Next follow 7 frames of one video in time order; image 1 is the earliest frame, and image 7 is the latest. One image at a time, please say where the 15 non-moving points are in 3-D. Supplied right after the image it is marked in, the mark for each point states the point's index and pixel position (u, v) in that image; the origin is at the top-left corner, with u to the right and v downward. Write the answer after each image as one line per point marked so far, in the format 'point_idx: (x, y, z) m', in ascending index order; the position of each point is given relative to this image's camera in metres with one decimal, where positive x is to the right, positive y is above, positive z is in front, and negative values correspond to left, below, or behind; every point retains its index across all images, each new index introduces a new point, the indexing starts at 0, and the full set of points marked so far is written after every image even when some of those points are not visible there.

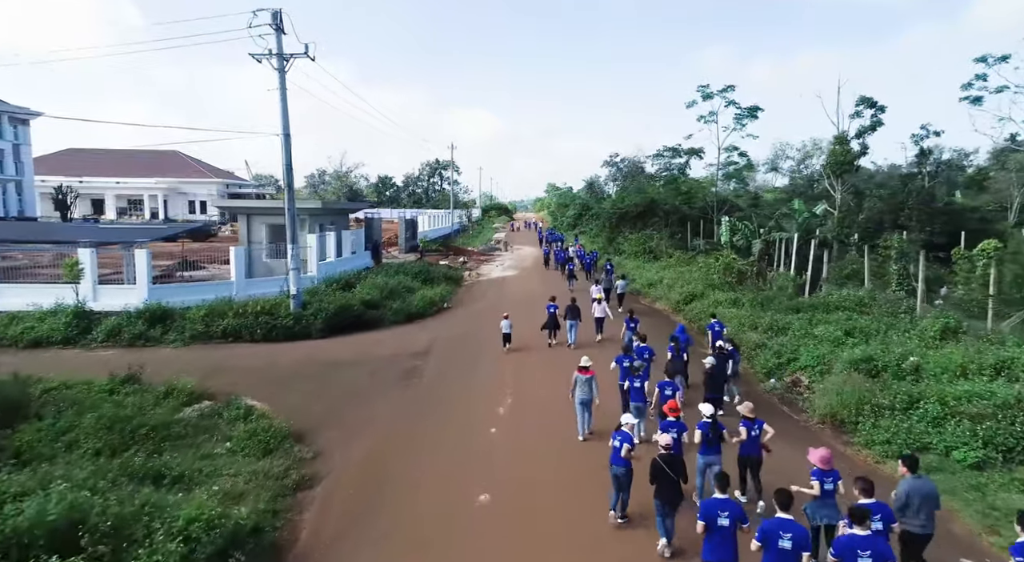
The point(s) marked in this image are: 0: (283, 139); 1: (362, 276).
0: (-5.8, +3.6, +15.1) m
1: (-4.8, +0.2, +19.0) m
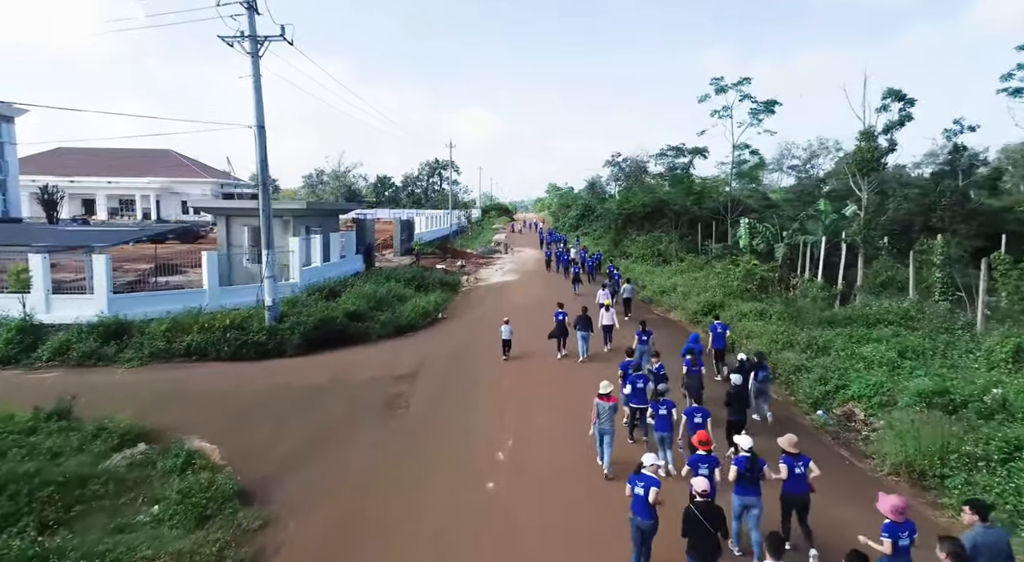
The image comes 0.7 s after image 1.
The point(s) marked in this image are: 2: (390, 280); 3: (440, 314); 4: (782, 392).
0: (-5.8, +3.4, +13.5) m
1: (-4.7, 0.0, +17.4) m
2: (-4.0, -0.1, +19.4) m
3: (-2.1, -1.0, +17.4) m
4: (+4.7, -1.9, +10.3) m
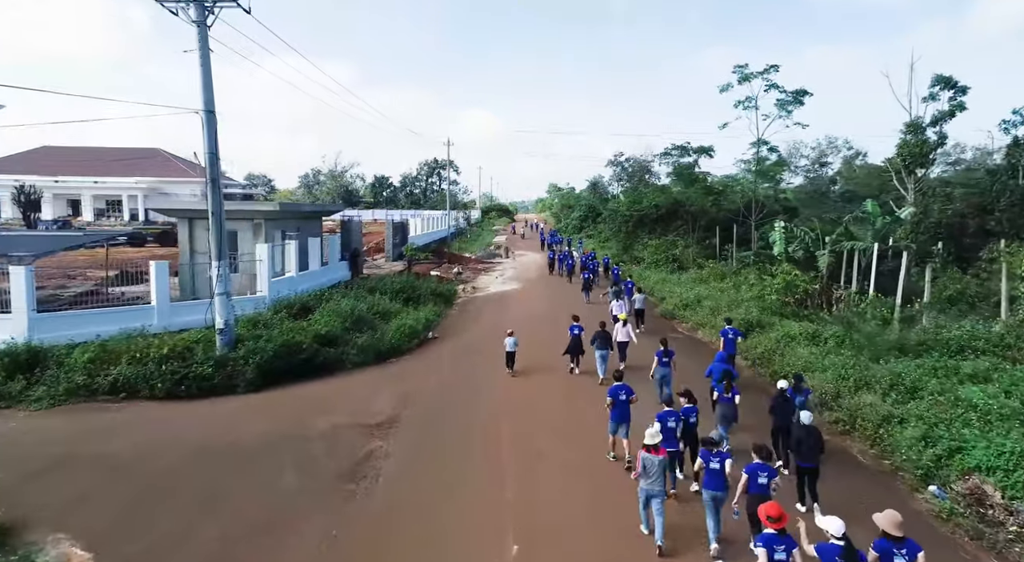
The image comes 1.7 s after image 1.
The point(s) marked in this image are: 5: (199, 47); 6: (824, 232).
0: (-5.8, +3.1, +11.1) m
1: (-4.7, -0.4, +15.0) m
2: (-4.0, -0.4, +17.1) m
3: (-2.0, -1.4, +15.1) m
4: (+4.7, -2.3, +7.9) m
5: (-5.9, +4.4, +11.1) m
6: (+9.0, +1.4, +17.0) m
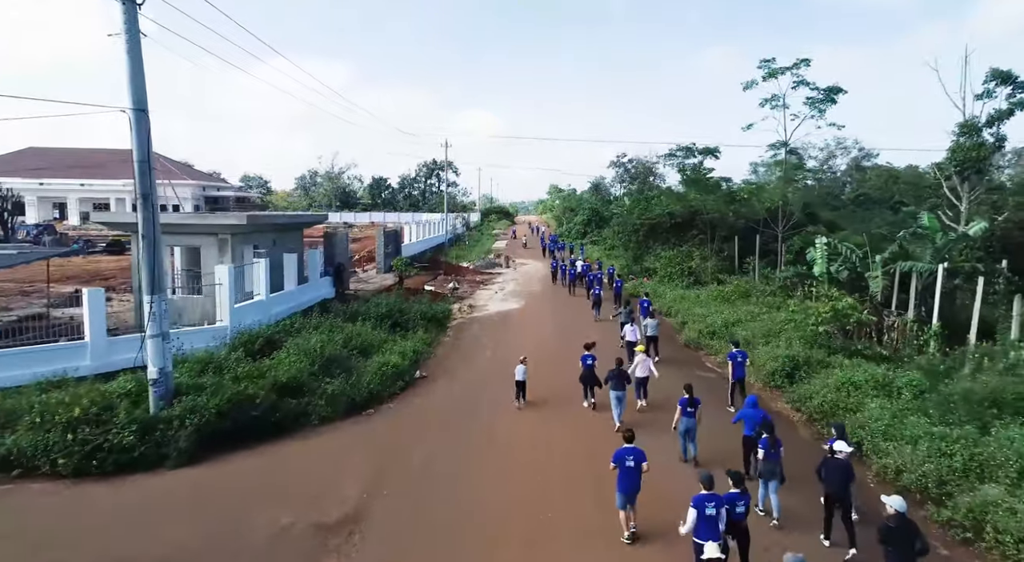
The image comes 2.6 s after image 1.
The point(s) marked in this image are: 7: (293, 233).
0: (-5.7, +2.5, +9.0) m
1: (-4.6, -1.0, +12.9) m
2: (-3.9, -1.0, +14.9) m
3: (-2.0, -2.0, +12.9) m
4: (+4.8, -2.9, +5.7) m
5: (-5.8, +3.8, +9.0) m
6: (+9.0, +0.8, +14.9) m
7: (-6.8, +1.5, +18.6) m
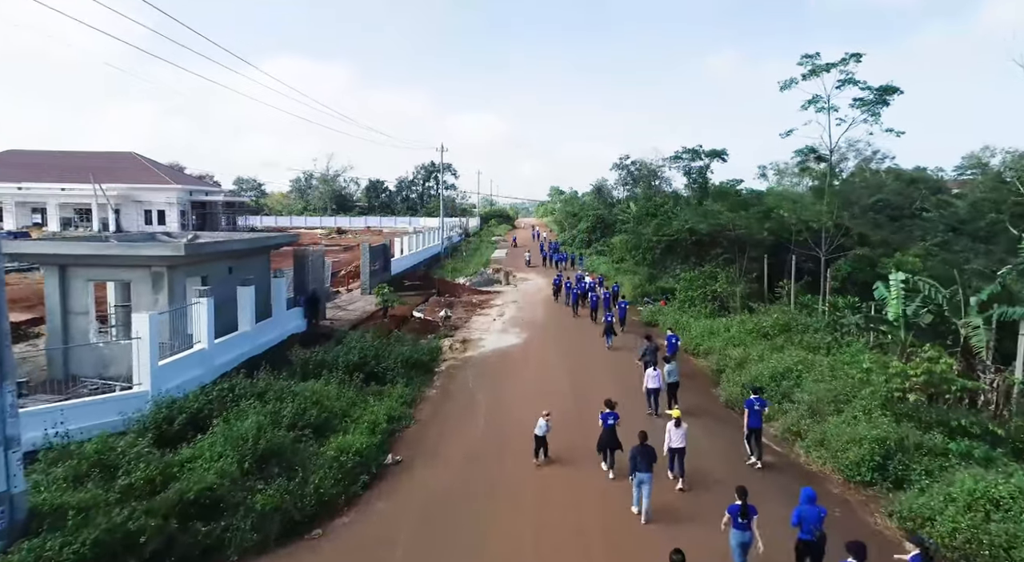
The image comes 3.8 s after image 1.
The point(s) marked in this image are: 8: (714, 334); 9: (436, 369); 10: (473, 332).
0: (-5.7, +1.6, +6.2) m
1: (-4.6, -1.8, +10.1) m
2: (-3.9, -1.9, +12.1) m
3: (-2.0, -2.9, +10.1) m
4: (+4.8, -3.7, +2.9) m
5: (-5.8, +2.9, +6.1) m
6: (+9.0, -0.1, +12.0) m
7: (-6.8, +0.6, +15.7) m
8: (+5.8, -1.5, +17.1) m
9: (-1.9, -2.2, +14.9) m
10: (-1.2, -1.6, +18.9) m
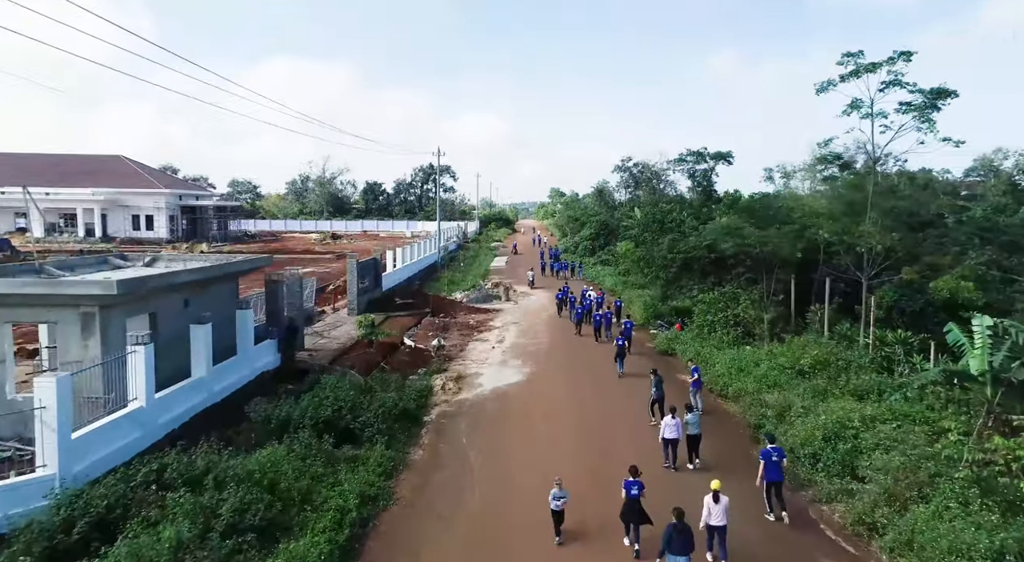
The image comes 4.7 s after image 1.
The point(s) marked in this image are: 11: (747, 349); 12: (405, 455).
0: (-5.7, +0.9, +4.1) m
1: (-4.6, -2.6, +8.0) m
2: (-3.9, -2.6, +10.0) m
3: (-2.0, -3.6, +8.0) m
4: (+4.8, -4.5, +0.8) m
5: (-5.8, +2.2, +4.1) m
6: (+9.0, -0.8, +10.0) m
7: (-6.8, -0.1, +13.7) m
8: (+5.8, -2.2, +15.0) m
9: (-1.9, -2.9, +12.8) m
10: (-1.2, -2.4, +16.8) m
11: (+6.7, -1.9, +17.0) m
12: (-2.0, -3.2, +11.1) m
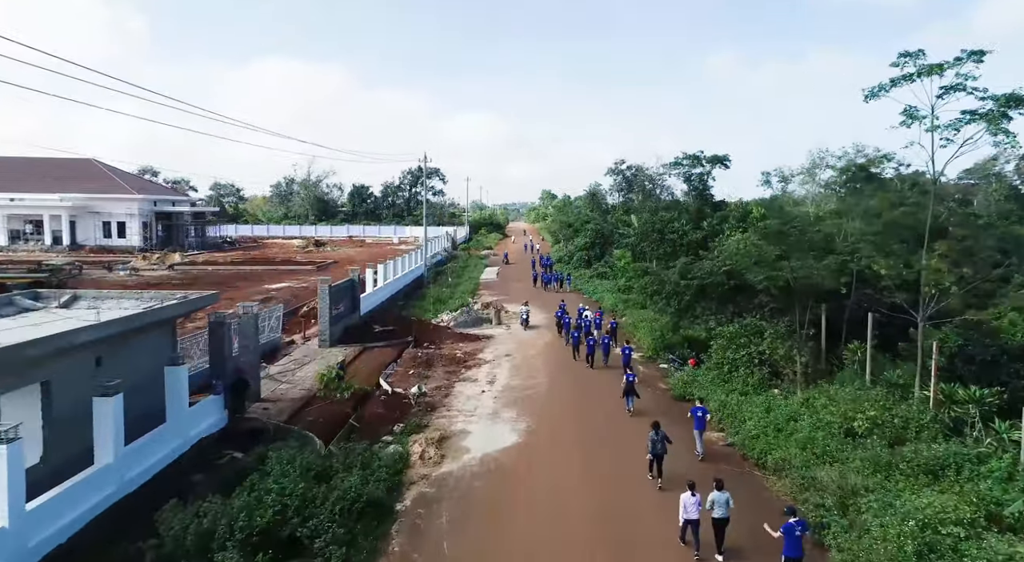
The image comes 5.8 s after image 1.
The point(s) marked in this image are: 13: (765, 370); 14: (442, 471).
0: (-5.7, -0.1, +1.5) m
1: (-4.6, -3.5, +5.4) m
2: (-4.0, -3.5, +7.4) m
3: (-2.0, -4.5, +5.5) m
4: (+4.9, -5.4, -1.6) m
5: (-5.8, +1.3, +1.4) m
6: (+9.0, -1.7, +7.6) m
7: (-6.9, -1.0, +11.0) m
8: (+5.7, -3.1, +12.6) m
9: (-2.0, -3.9, +10.3) m
10: (-1.4, -3.3, +14.3) m
11: (+6.6, -2.8, +14.6) m
12: (-2.1, -4.1, +8.6) m
13: (+6.8, -2.4, +15.8) m
14: (-1.4, -3.7, +11.7) m
